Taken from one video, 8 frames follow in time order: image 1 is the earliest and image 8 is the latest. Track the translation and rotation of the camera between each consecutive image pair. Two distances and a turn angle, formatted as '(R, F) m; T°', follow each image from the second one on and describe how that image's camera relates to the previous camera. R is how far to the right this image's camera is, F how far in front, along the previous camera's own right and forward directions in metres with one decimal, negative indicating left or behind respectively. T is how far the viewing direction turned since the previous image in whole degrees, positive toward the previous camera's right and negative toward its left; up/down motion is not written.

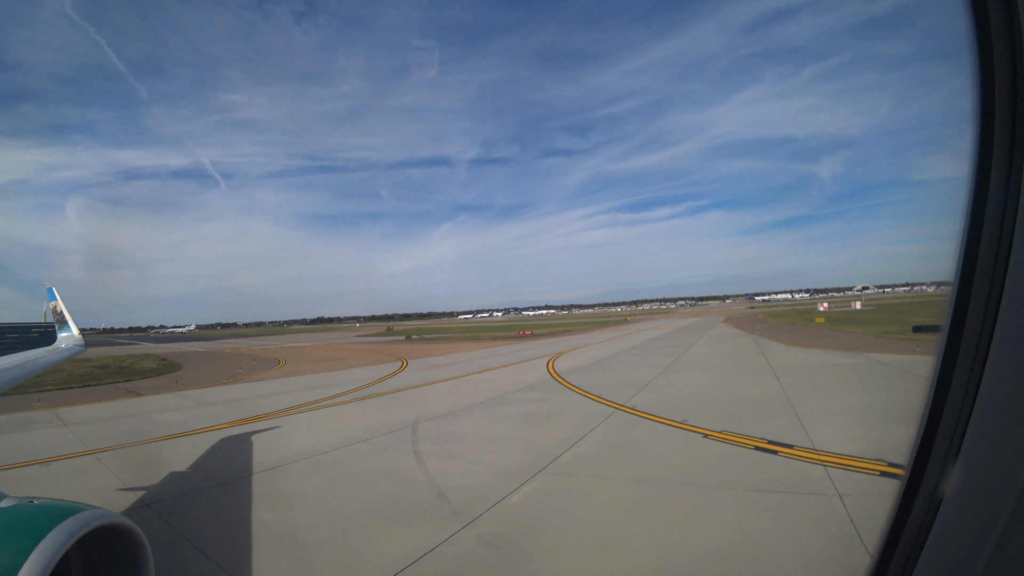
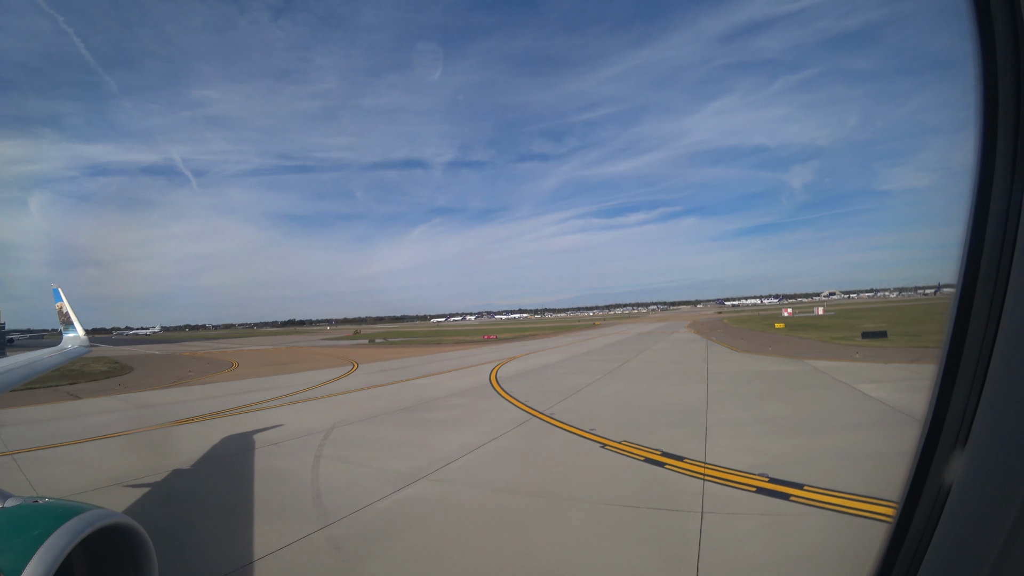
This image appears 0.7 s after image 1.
(+1.2, +0.2) m; +2°
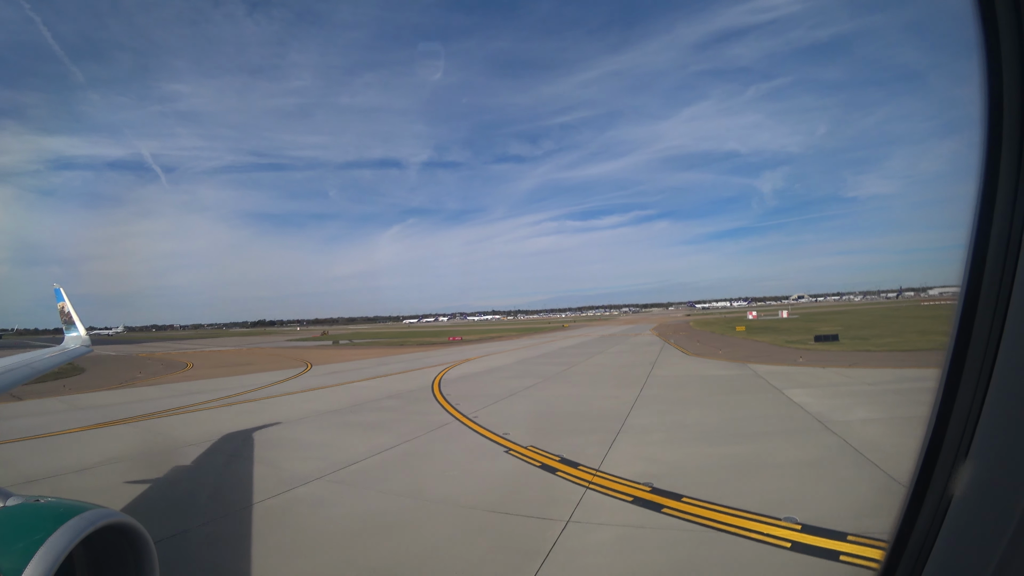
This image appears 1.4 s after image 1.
(+1.0, +0.1) m; +2°
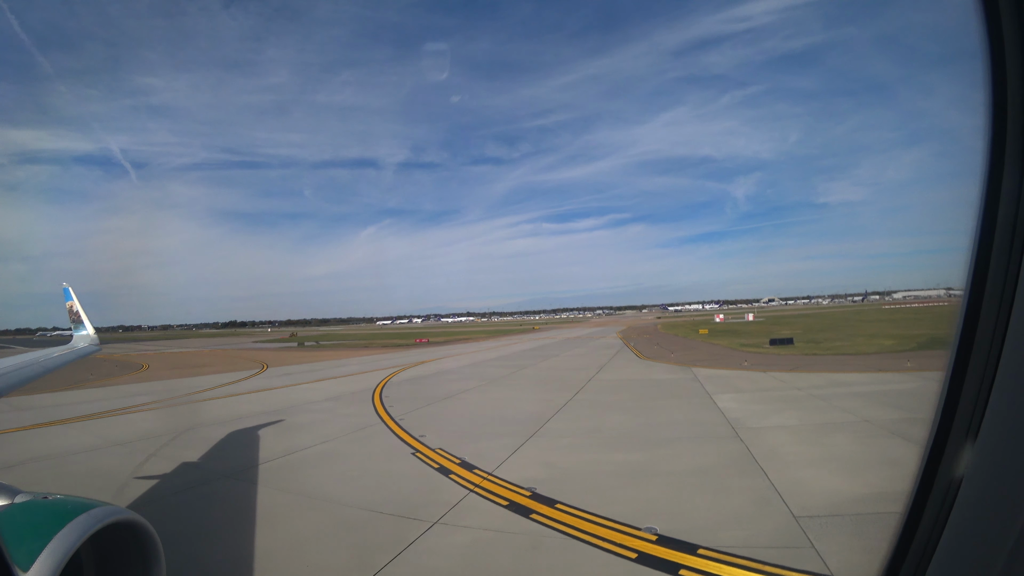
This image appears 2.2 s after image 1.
(+1.0, 0.0) m; +2°
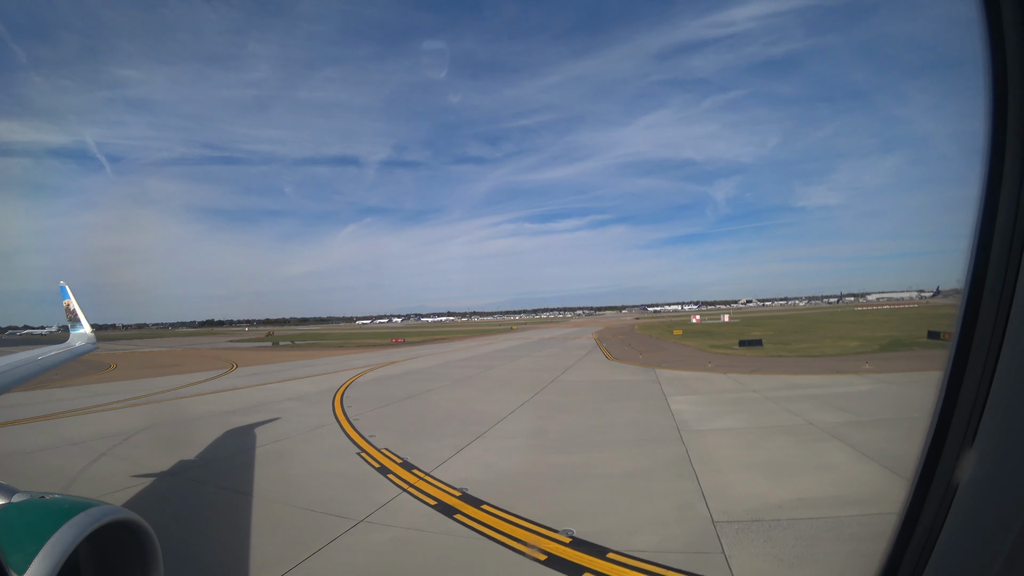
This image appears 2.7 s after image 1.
(+0.6, -0.1) m; +2°
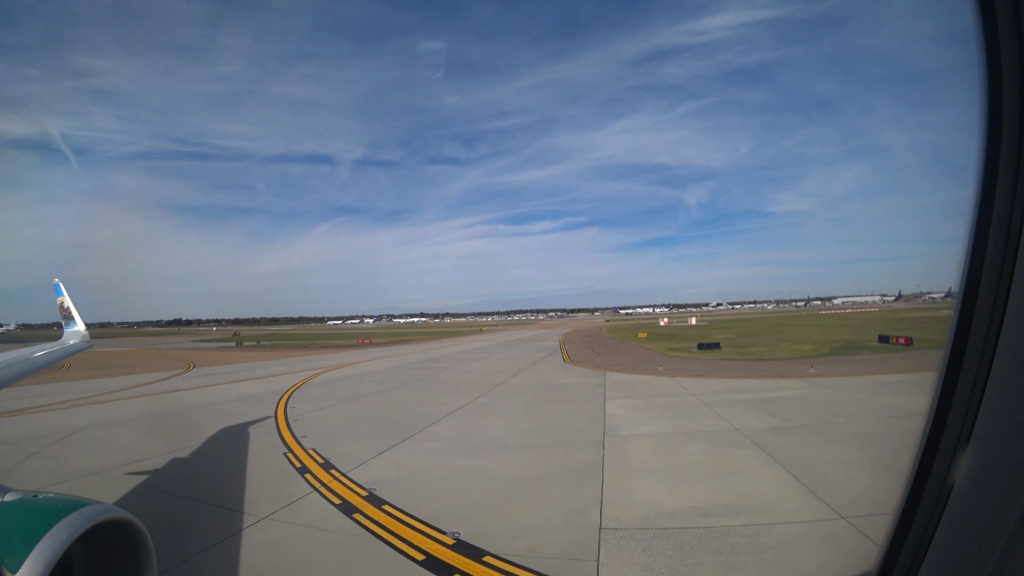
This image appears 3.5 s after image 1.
(+0.8, -0.1) m; +2°
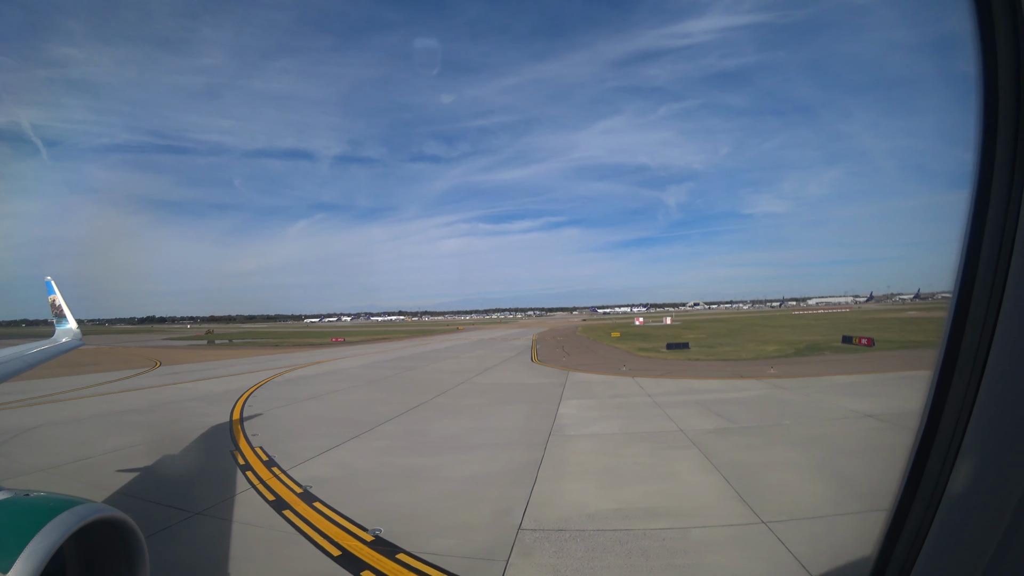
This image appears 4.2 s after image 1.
(+0.6, -0.1) m; +2°
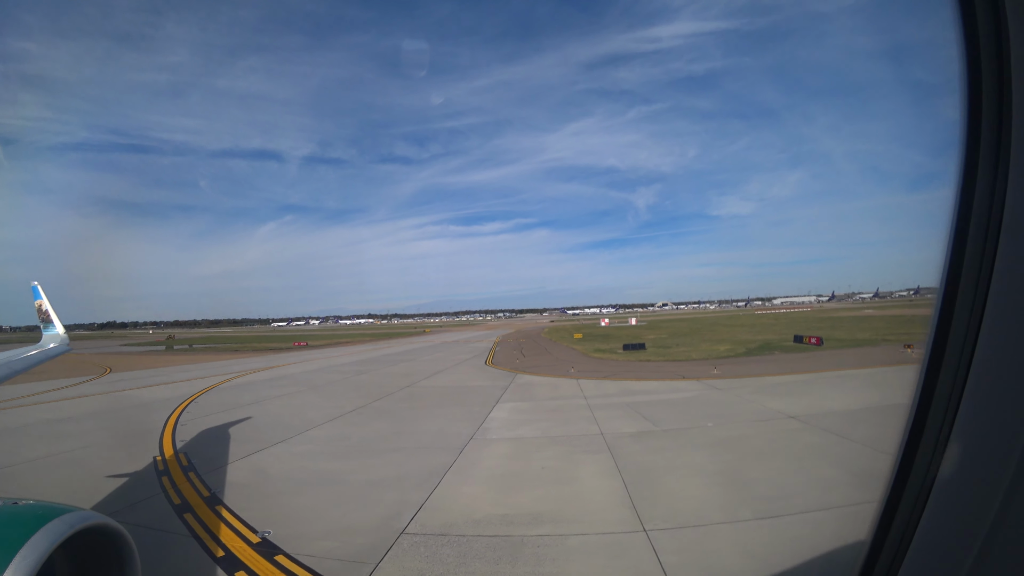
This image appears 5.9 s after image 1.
(+1.0, -0.3) m; +2°
